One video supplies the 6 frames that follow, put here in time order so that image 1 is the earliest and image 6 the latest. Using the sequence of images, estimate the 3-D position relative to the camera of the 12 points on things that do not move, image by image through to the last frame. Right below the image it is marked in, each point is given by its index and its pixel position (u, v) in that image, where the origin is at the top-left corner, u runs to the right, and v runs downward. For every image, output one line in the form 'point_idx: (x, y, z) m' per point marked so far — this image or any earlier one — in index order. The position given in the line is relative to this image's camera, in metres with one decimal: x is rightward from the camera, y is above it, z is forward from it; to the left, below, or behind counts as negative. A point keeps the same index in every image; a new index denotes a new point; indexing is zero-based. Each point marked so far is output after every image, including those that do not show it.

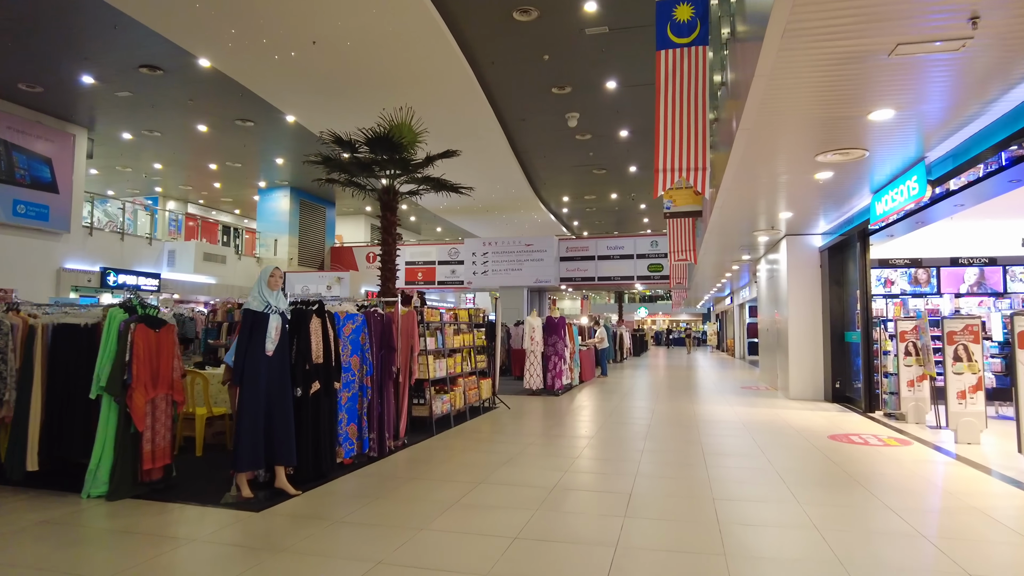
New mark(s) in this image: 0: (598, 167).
0: (+2.1, +2.9, +15.7) m
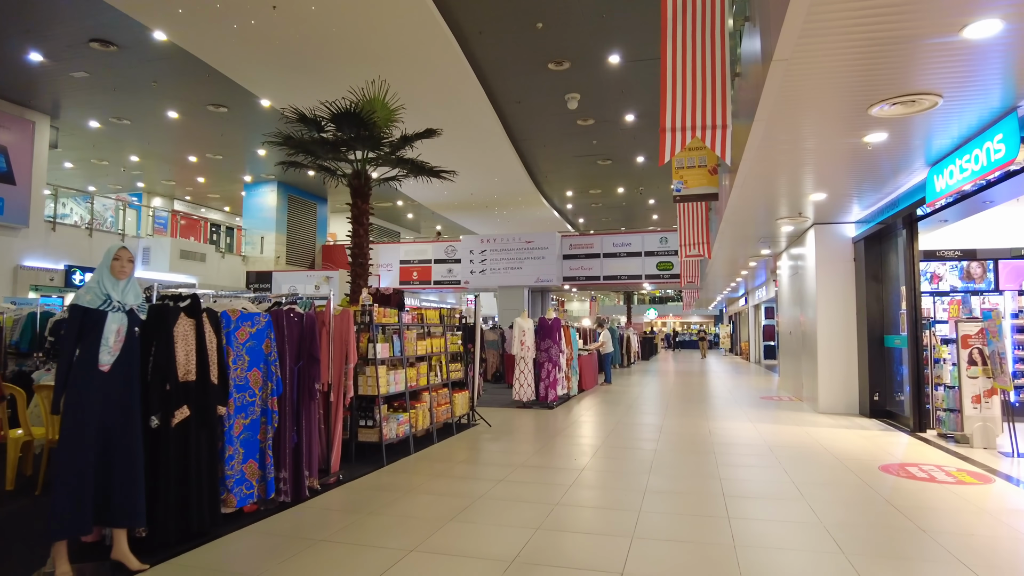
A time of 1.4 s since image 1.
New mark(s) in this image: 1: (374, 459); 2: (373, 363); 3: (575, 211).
0: (+2.0, +2.9, +14.6) m
1: (-1.0, -1.2, +4.6) m
2: (-1.0, -0.5, +4.5) m
3: (+2.0, +2.4, +20.0) m
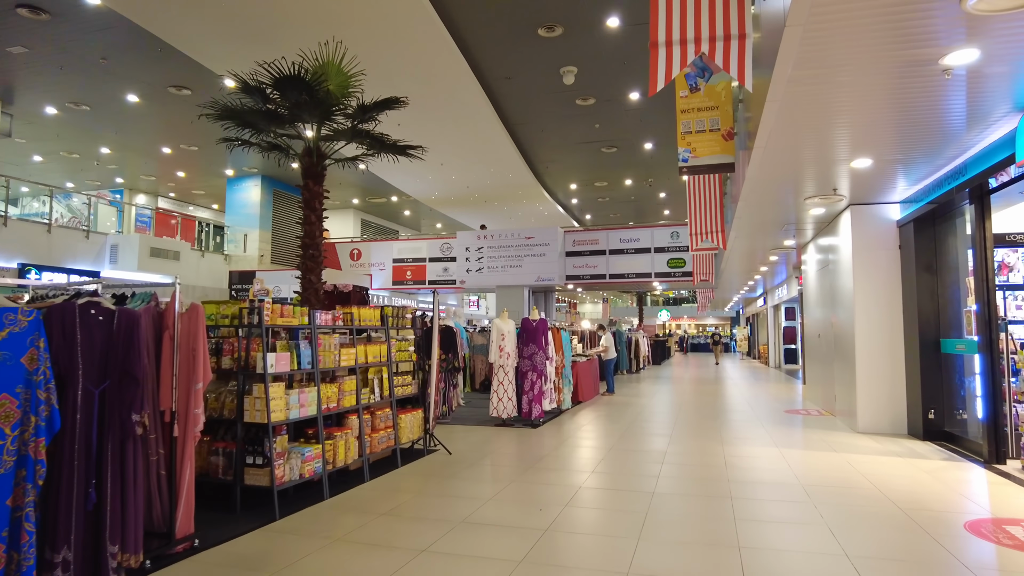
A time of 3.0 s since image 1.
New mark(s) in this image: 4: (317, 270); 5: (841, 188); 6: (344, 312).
0: (+2.0, +2.9, +13.3) m
1: (-1.3, -1.1, +3.4) m
2: (-1.3, -0.5, +3.3) m
3: (+2.0, +2.4, +18.8) m
4: (-1.9, +0.2, +6.4) m
5: (+3.0, +0.9, +5.9) m
6: (-1.1, -0.2, +4.2) m
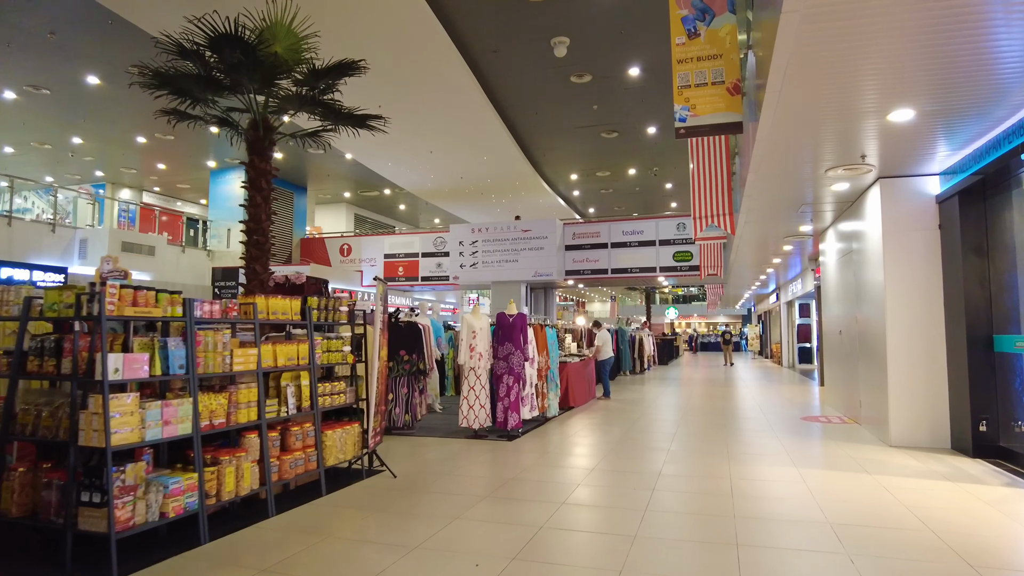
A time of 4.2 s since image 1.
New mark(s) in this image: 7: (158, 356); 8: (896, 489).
0: (+1.8, +3.0, +12.4) m
1: (-1.5, -1.1, +2.5) m
2: (-1.5, -0.4, +2.5) m
3: (+1.9, +2.5, +17.9) m
4: (-2.2, +0.3, +5.6) m
5: (+2.7, +1.0, +4.9) m
6: (-1.4, -0.1, +3.4) m
7: (-1.5, -0.3, +2.7) m
8: (+2.3, -1.2, +3.9) m
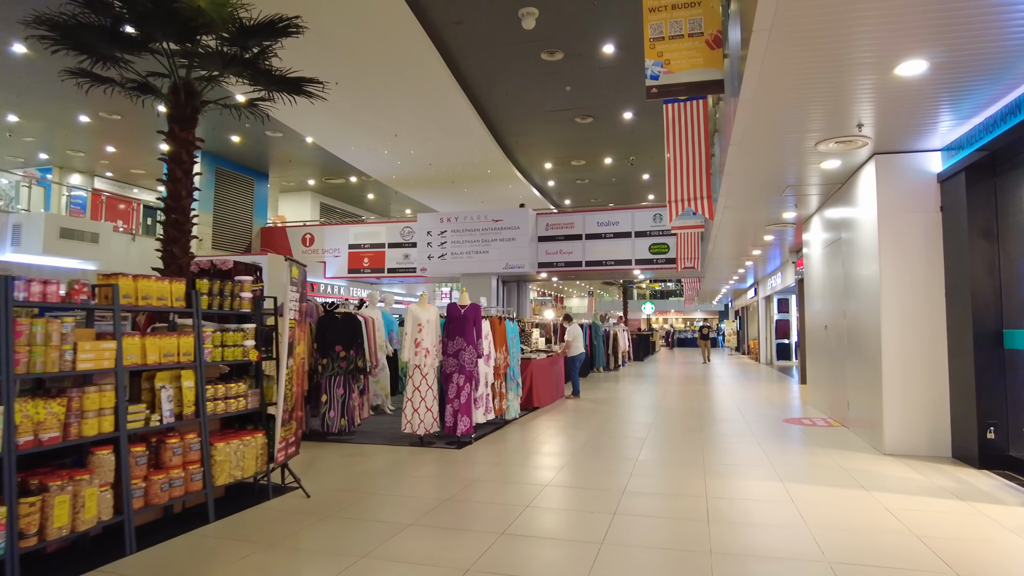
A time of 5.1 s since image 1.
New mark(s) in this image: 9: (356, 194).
0: (+1.3, +3.2, +11.8) m
1: (-1.8, -1.0, +1.8) m
2: (-1.8, -0.3, +1.8) m
3: (+1.2, +2.6, +17.3) m
4: (-2.5, +0.4, +4.9) m
5: (+2.4, +1.1, +4.4) m
6: (-1.7, 0.0, +2.7) m
7: (-1.8, -0.2, +2.0) m
8: (+2.0, -1.1, +3.3) m
9: (-4.4, +2.6, +18.4) m
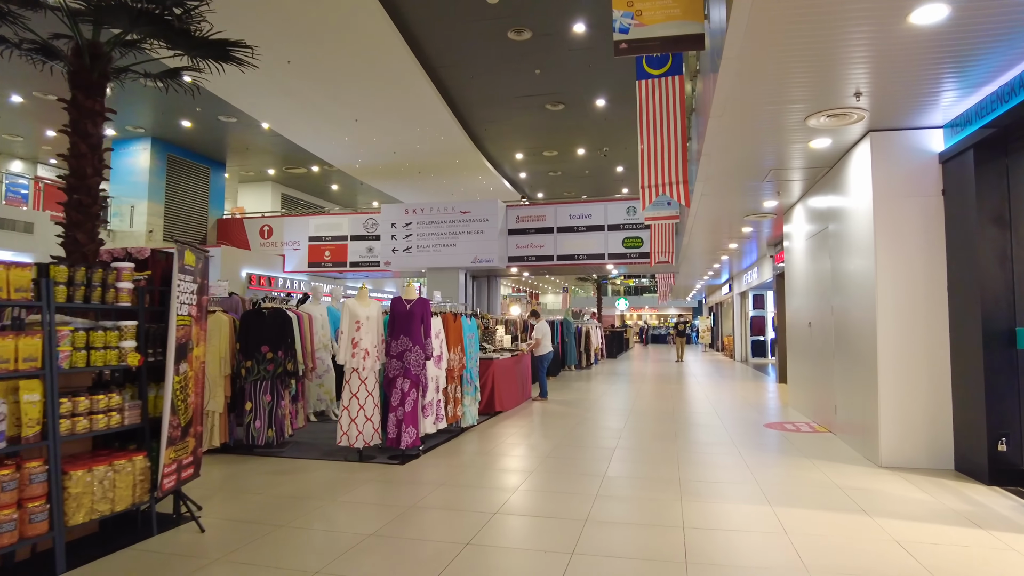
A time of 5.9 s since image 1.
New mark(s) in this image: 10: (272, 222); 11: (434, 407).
0: (+0.7, +3.3, +11.3) m
1: (-2.0, -0.9, +1.2) m
2: (-2.0, -0.3, +1.1) m
3: (+0.4, +2.7, +16.7) m
4: (-2.8, +0.4, +4.2) m
5: (+2.1, +1.1, +3.9) m
6: (-1.9, +0.1, +2.0) m
7: (-2.0, -0.1, +1.4) m
8: (+1.7, -1.1, +2.8) m
9: (-5.2, +2.8, +17.6) m
10: (-5.4, +1.5, +14.6) m
11: (-0.5, -0.9, +4.8) m
